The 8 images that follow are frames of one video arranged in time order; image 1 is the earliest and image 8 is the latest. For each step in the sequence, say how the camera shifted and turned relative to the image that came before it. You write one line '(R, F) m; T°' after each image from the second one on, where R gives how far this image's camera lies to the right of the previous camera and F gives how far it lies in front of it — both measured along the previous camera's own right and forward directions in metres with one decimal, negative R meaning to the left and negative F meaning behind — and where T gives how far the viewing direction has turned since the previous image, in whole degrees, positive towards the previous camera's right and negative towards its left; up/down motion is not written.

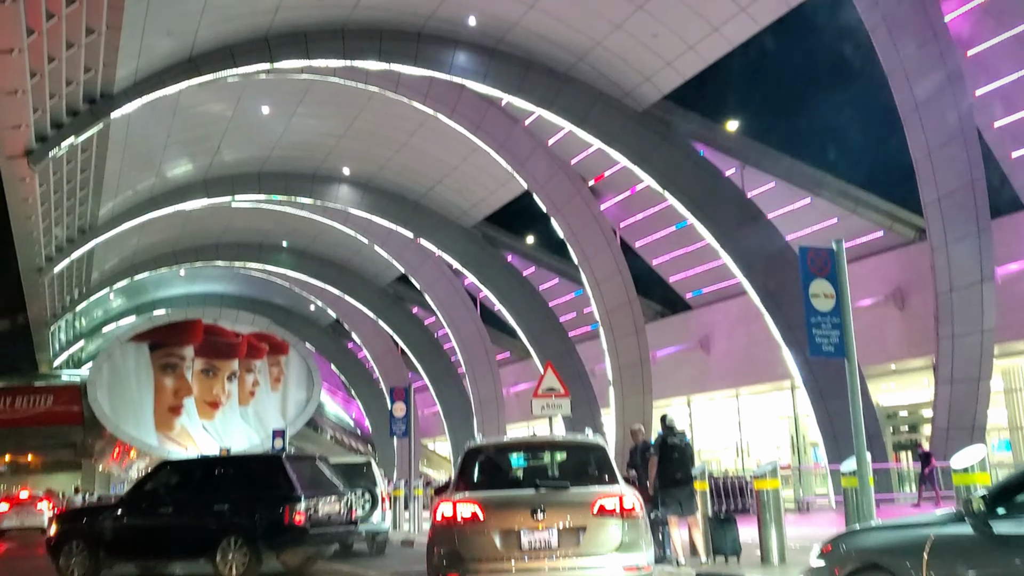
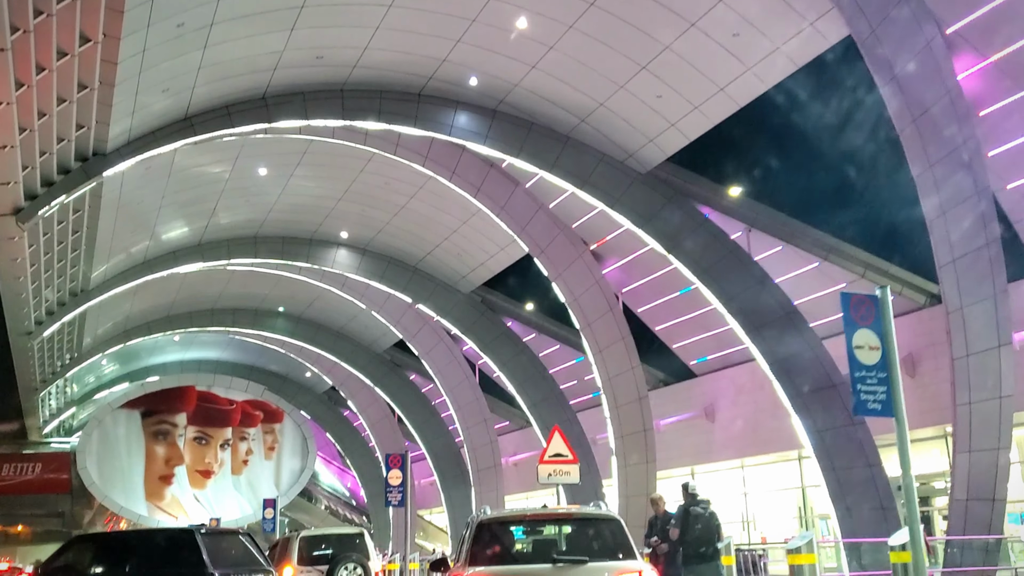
(0.0, +0.6) m; 0°
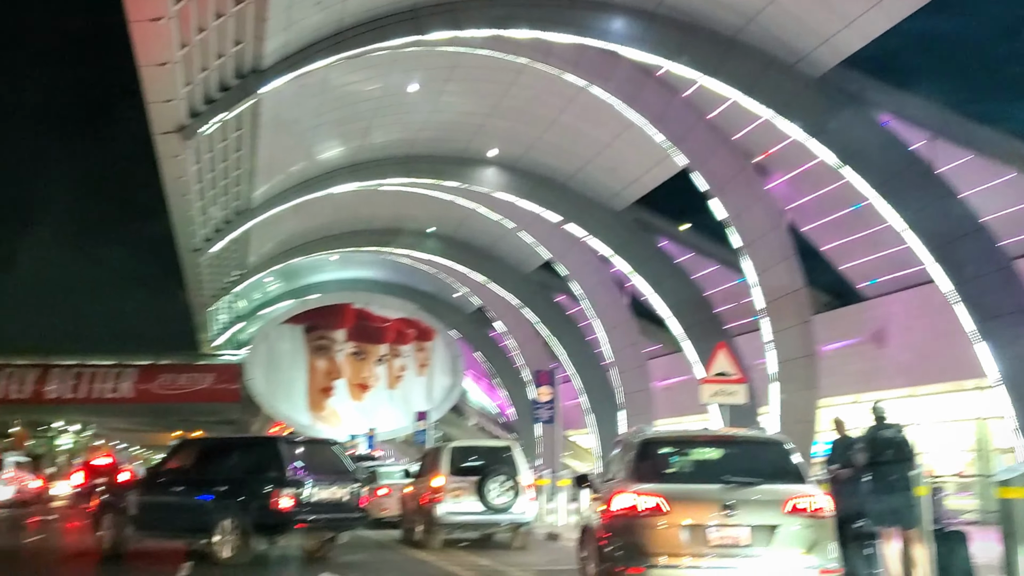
(-0.2, +0.6) m; -9°
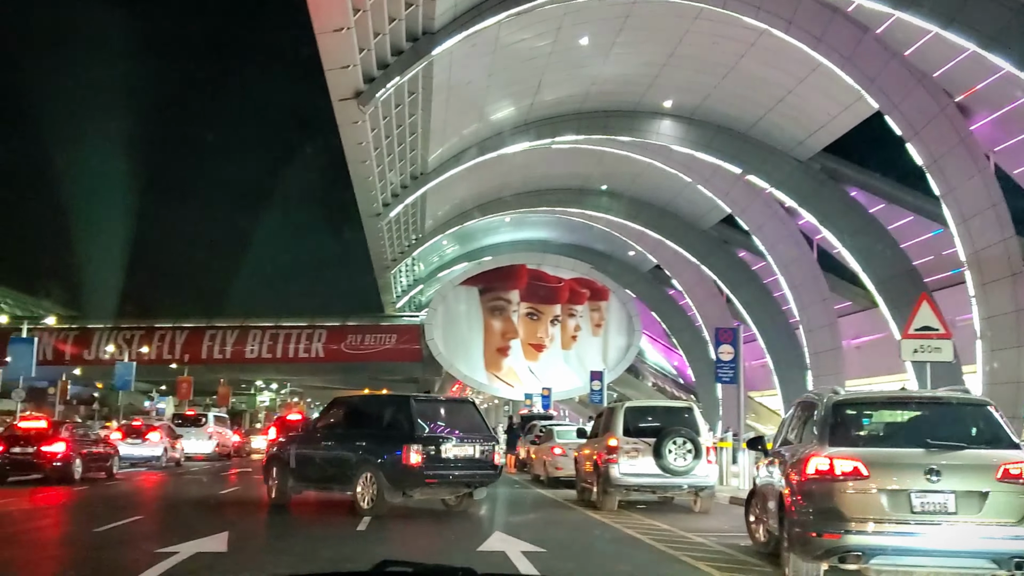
(0.0, +0.4) m; -11°
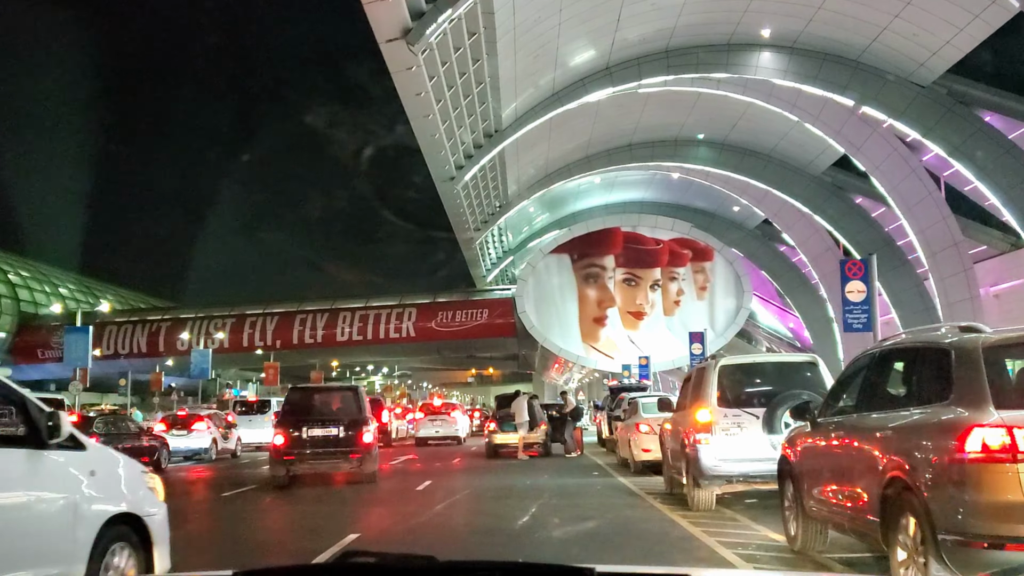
(+0.5, +2.4) m; -7°
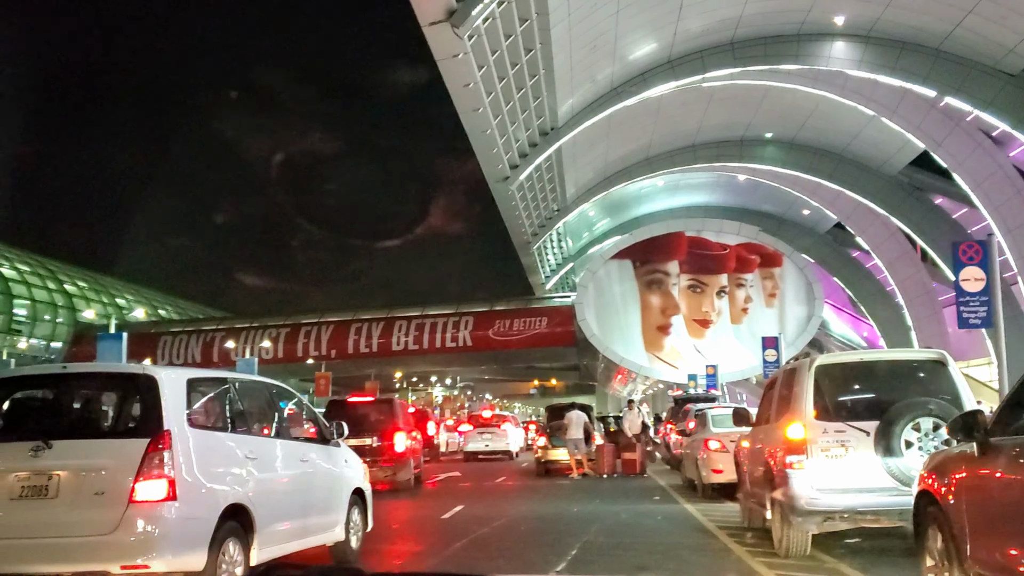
(+0.2, +1.3) m; -4°
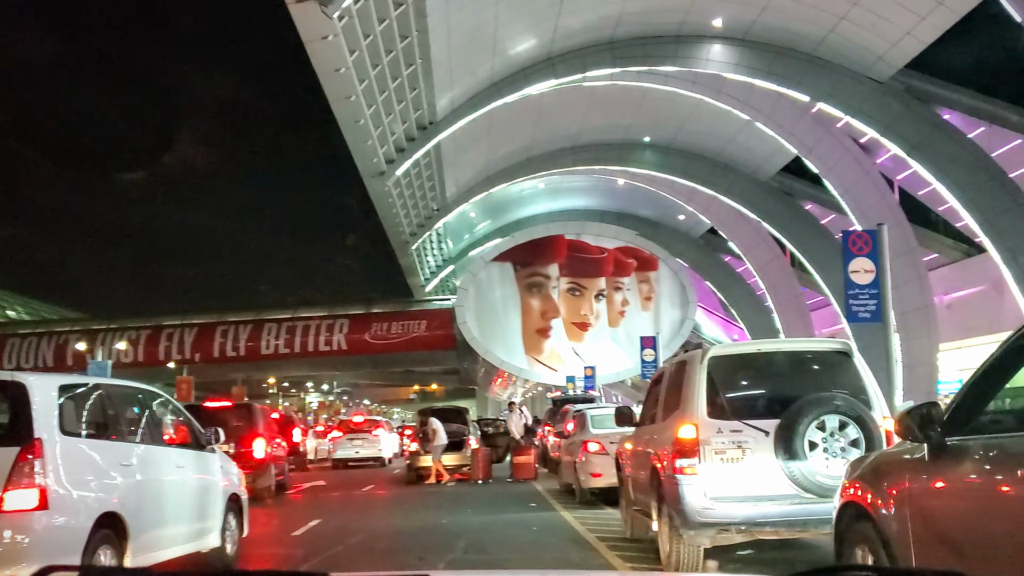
(+0.2, +0.8) m; +8°
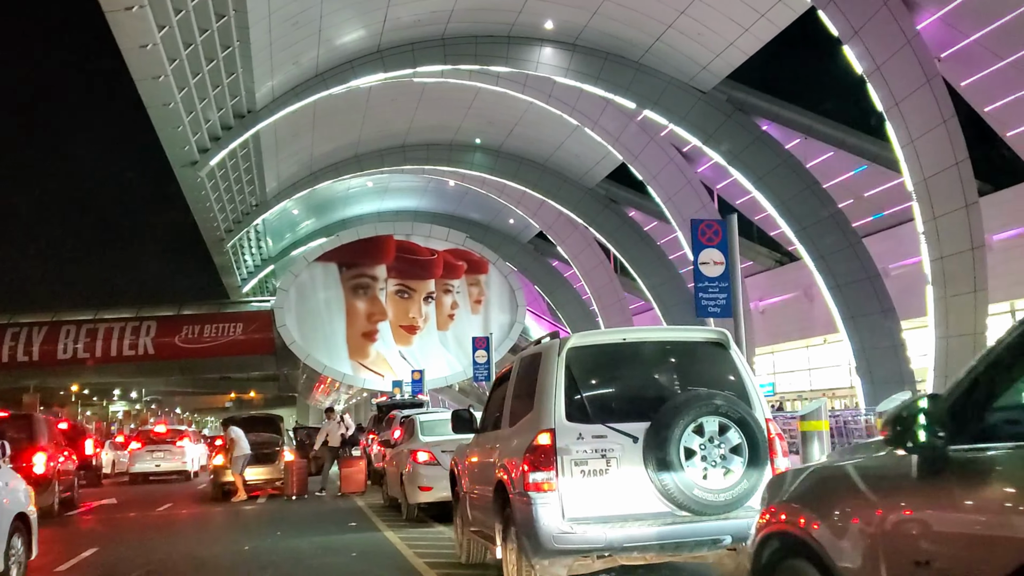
(0.0, +0.8) m; +11°
